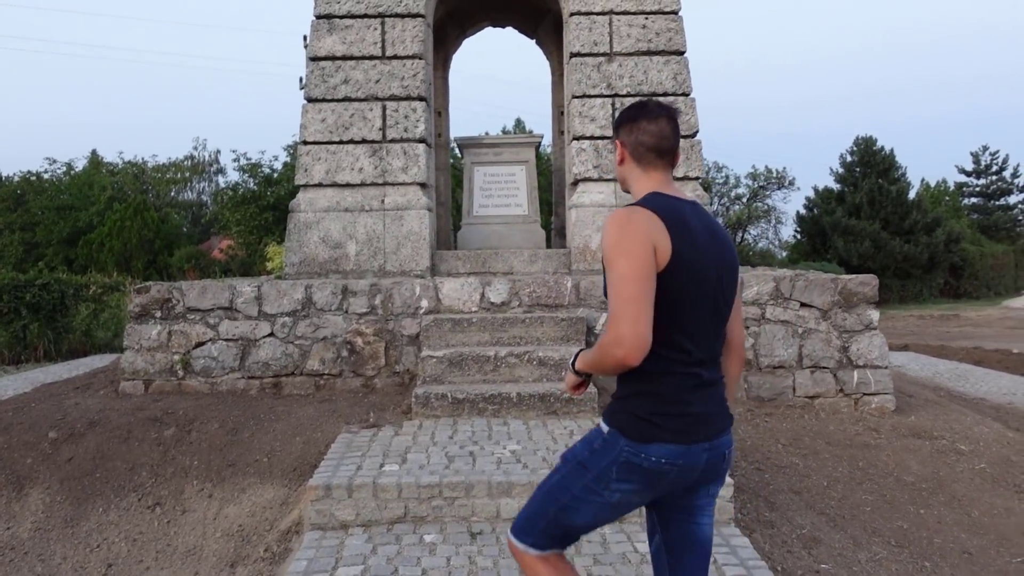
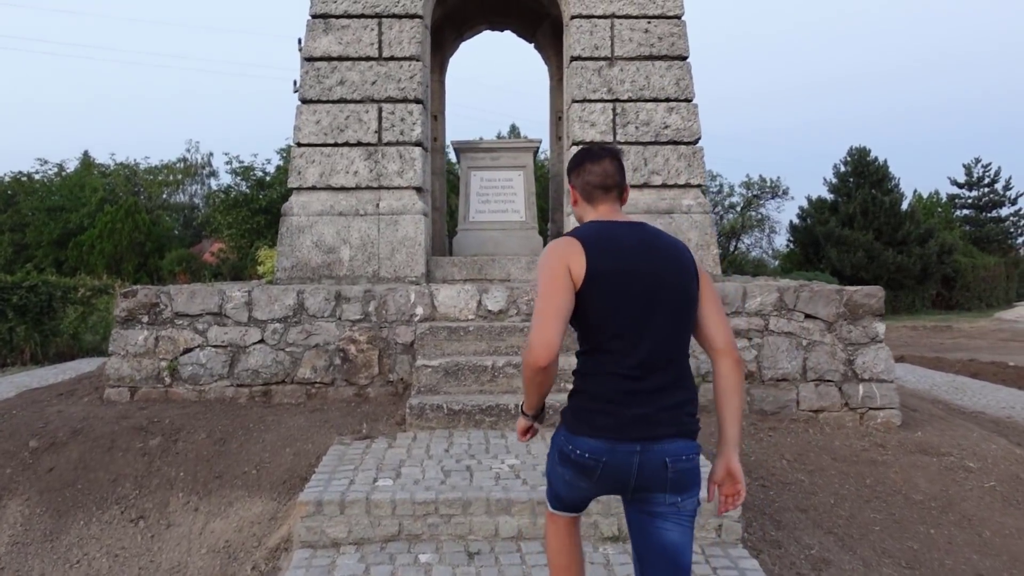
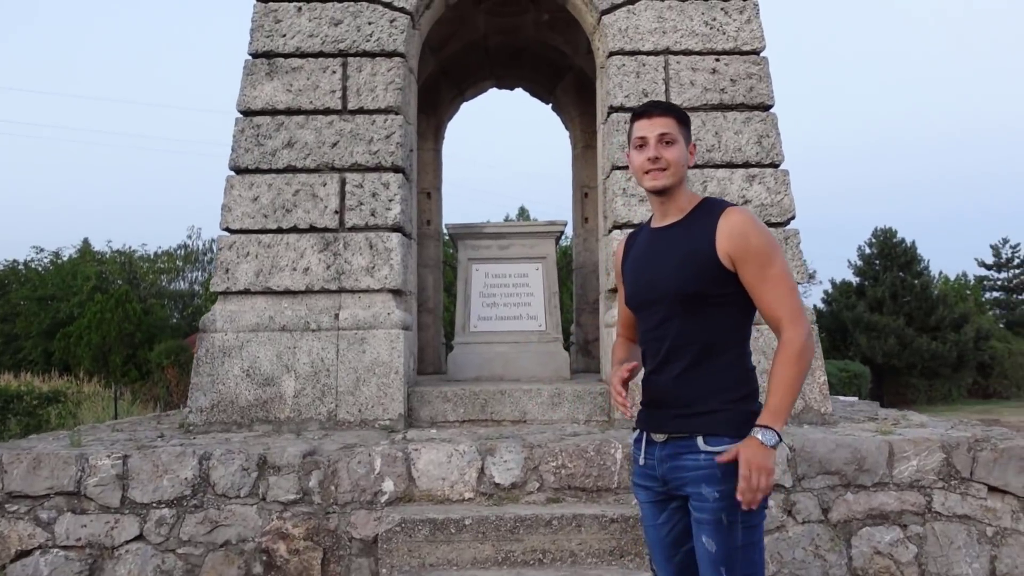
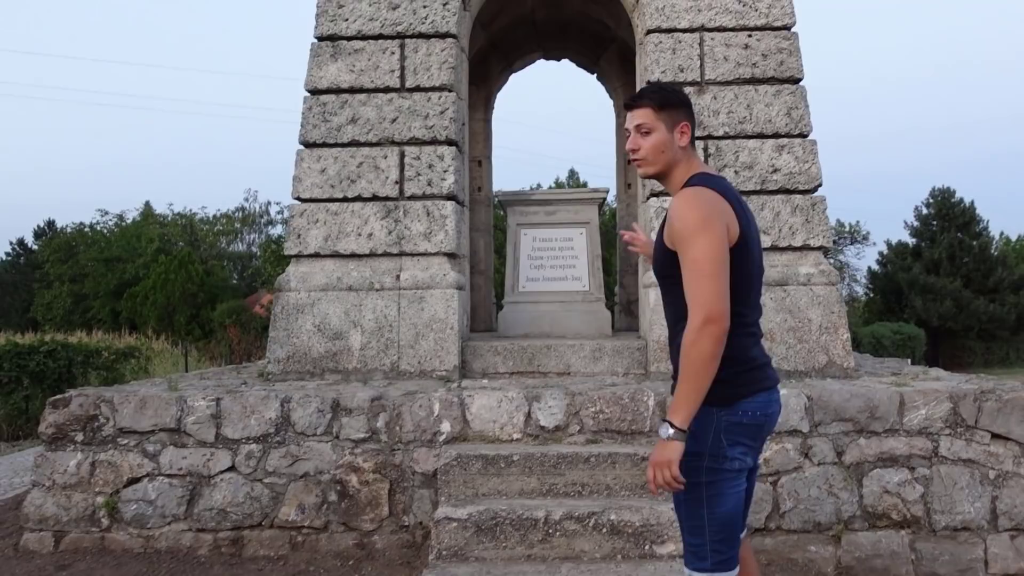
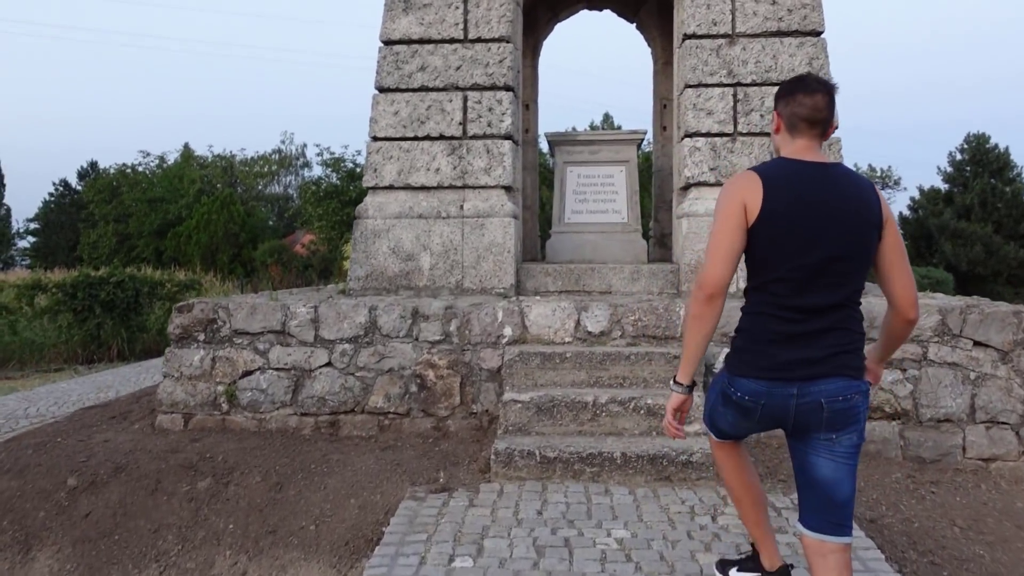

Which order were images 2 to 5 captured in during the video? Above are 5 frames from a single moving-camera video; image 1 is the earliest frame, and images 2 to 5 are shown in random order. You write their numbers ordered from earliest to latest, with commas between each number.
2, 5, 4, 3
